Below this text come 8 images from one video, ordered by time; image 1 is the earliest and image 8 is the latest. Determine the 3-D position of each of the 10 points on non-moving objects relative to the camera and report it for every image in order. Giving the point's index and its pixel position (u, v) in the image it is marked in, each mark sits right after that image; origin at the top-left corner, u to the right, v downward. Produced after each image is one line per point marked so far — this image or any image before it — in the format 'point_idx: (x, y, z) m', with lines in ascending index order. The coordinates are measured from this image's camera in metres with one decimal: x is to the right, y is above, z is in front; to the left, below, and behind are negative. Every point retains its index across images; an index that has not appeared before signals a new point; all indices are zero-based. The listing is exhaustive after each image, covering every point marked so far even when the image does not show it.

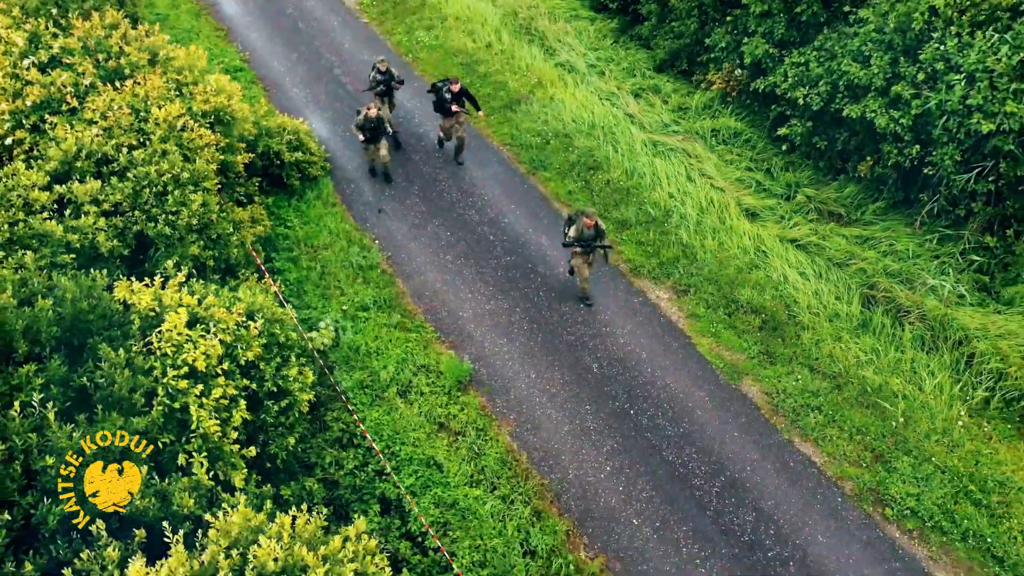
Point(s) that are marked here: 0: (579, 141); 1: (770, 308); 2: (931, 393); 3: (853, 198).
0: (+1.1, +2.5, +14.0) m
1: (+3.5, -0.3, +11.1) m
2: (+5.1, -1.3, +10.0) m
3: (+5.2, +1.4, +12.6) m
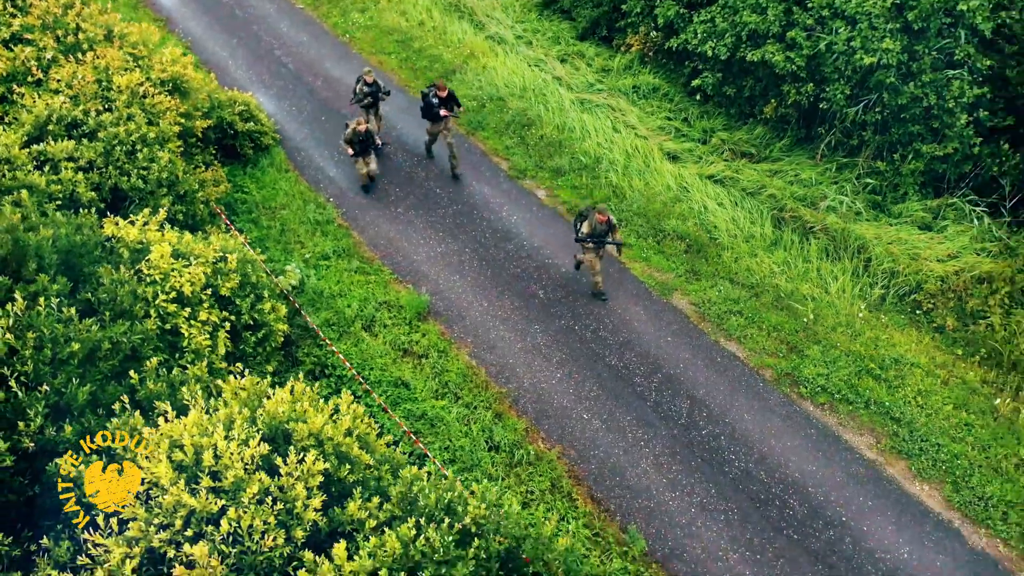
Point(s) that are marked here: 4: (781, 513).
0: (0.0, +3.4, +15.1) m
1: (+2.7, +0.8, +12.3) m
2: (+4.5, -0.1, +11.4) m
3: (+4.3, +2.5, +14.0) m
4: (+2.9, -2.4, +8.9) m
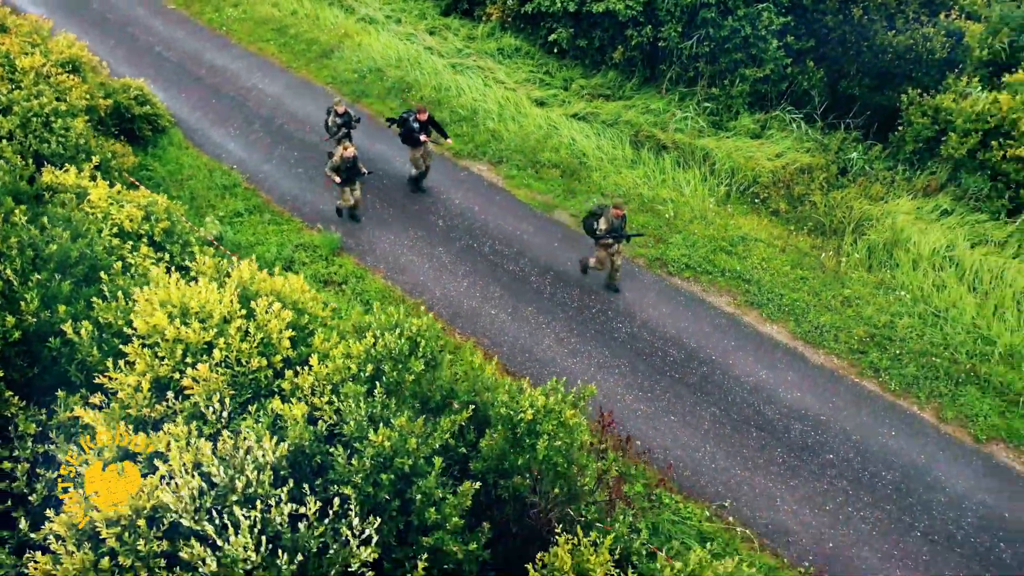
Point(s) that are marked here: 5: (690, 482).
0: (-2.4, +4.3, +16.5) m
1: (+0.9, +2.2, +14.1) m
2: (+2.9, +1.5, +13.4) m
3: (+2.0, +4.0, +16.0) m
4: (+2.0, -0.9, +10.8) m
5: (+2.0, -2.2, +9.3) m
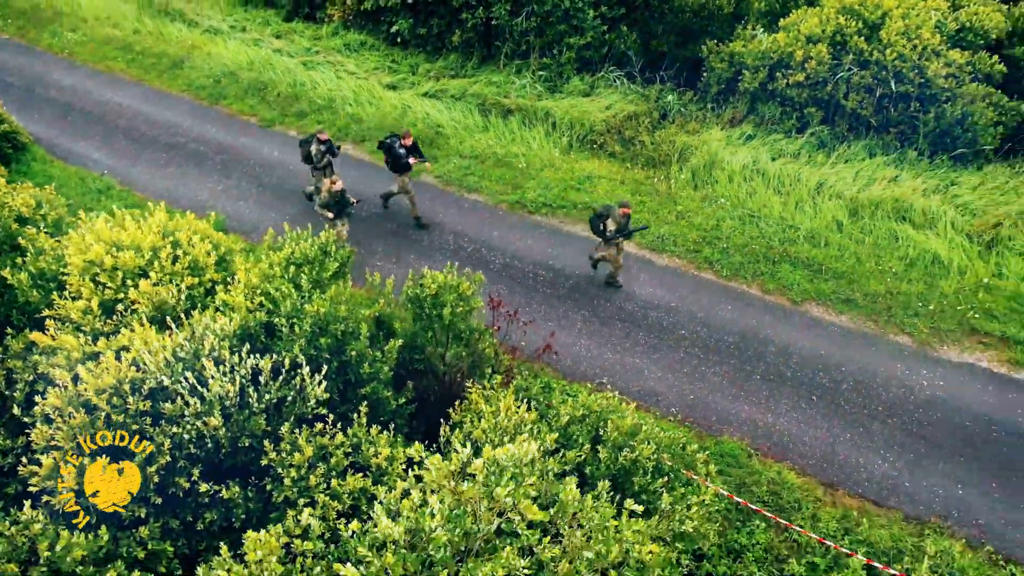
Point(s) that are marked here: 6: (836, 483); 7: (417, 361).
0: (-5.6, +4.5, +17.3) m
1: (-1.7, +2.9, +15.5) m
2: (+0.5, +2.6, +15.1) m
3: (-1.2, +4.8, +17.6) m
4: (+0.4, +0.1, +12.3) m
5: (+0.8, -1.1, +10.9) m
6: (+3.7, -2.2, +9.5) m
7: (-0.9, -0.7, +8.0) m
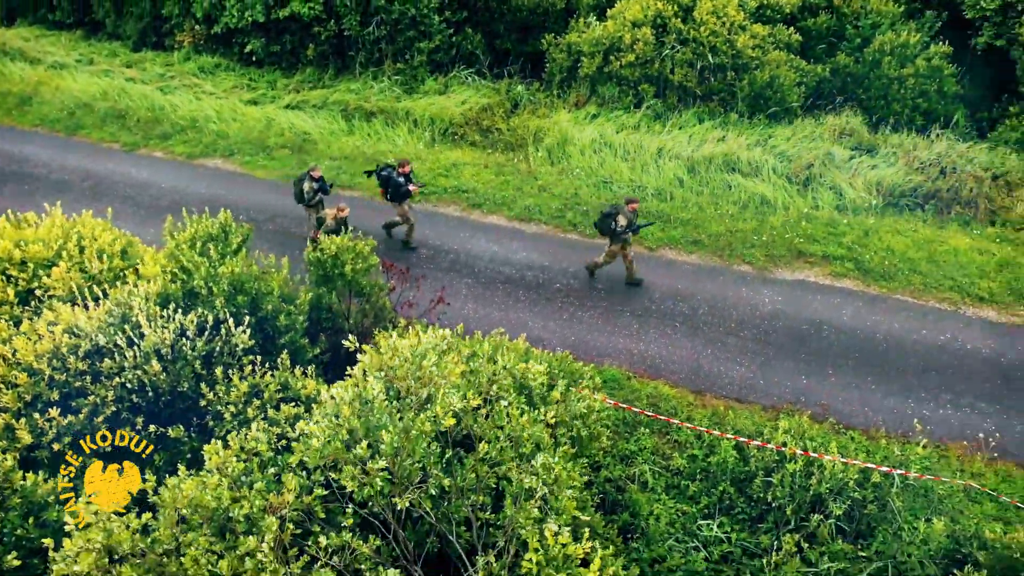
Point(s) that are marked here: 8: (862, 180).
0: (-8.7, +3.9, +17.3) m
1: (-4.3, +2.9, +16.1) m
2: (-2.1, +2.8, +16.1) m
3: (-4.4, +4.7, +18.3) m
4: (-1.5, +0.5, +13.2) m
5: (-0.7, -0.6, +11.9) m
6: (+2.5, -1.3, +10.9) m
7: (-2.0, -0.3, +8.8) m
8: (+6.1, +1.9, +14.5) m
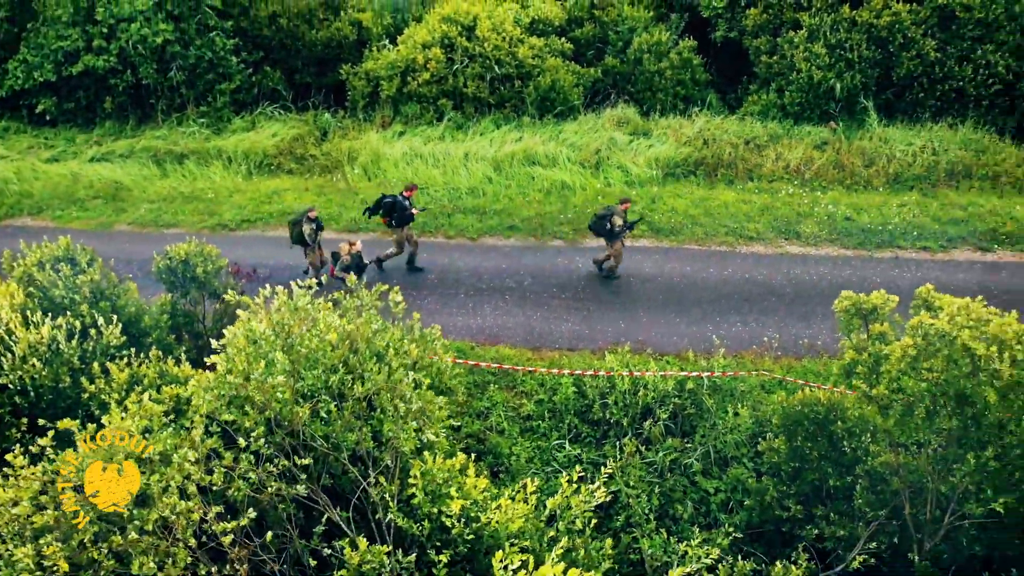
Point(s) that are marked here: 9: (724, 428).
0: (-12.6, +2.1, +16.3) m
1: (-8.0, +1.9, +16.1) m
2: (-5.8, +2.2, +16.5) m
3: (-8.8, +3.6, +18.2) m
4: (-4.3, +0.1, +13.8) m
5: (-3.0, -0.7, +12.6) m
6: (+0.4, -0.8, +12.3) m
7: (-3.7, -0.4, +9.3) m
8: (+2.6, +2.6, +16.6) m
9: (+2.7, -1.8, +10.4) m
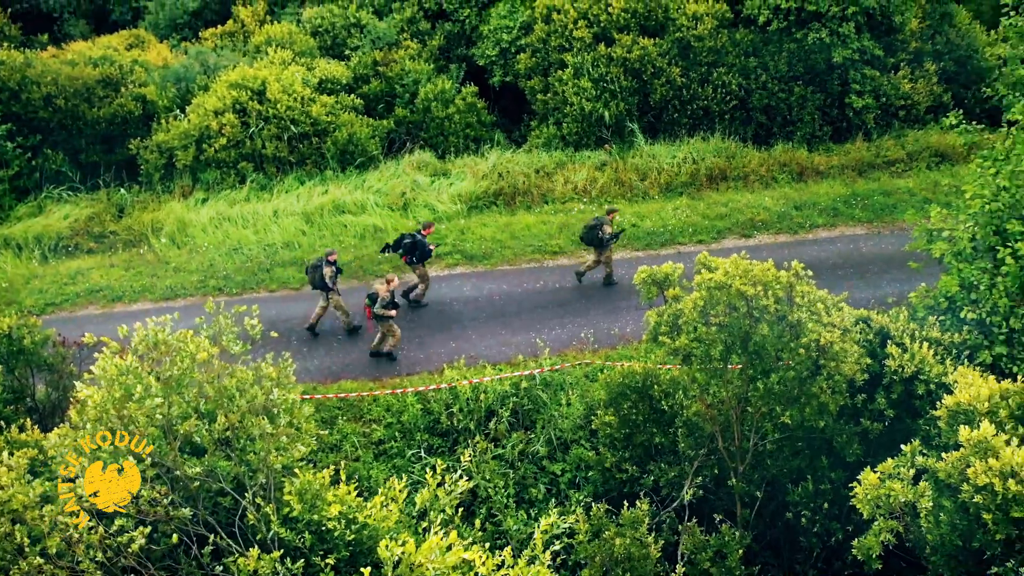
0: (-15.9, -0.6, +13.9) m
1: (-11.4, -0.1, +14.7) m
2: (-9.5, +0.4, +15.6) m
3: (-12.9, +1.2, +16.7) m
4: (-7.0, -1.1, +13.2) m
5: (-5.5, -1.7, +12.3) m
6: (-2.1, -1.3, +12.8) m
7: (-5.5, -1.2, +9.0) m
8: (-1.4, +2.0, +17.8) m
9: (+0.7, -1.8, +11.5) m
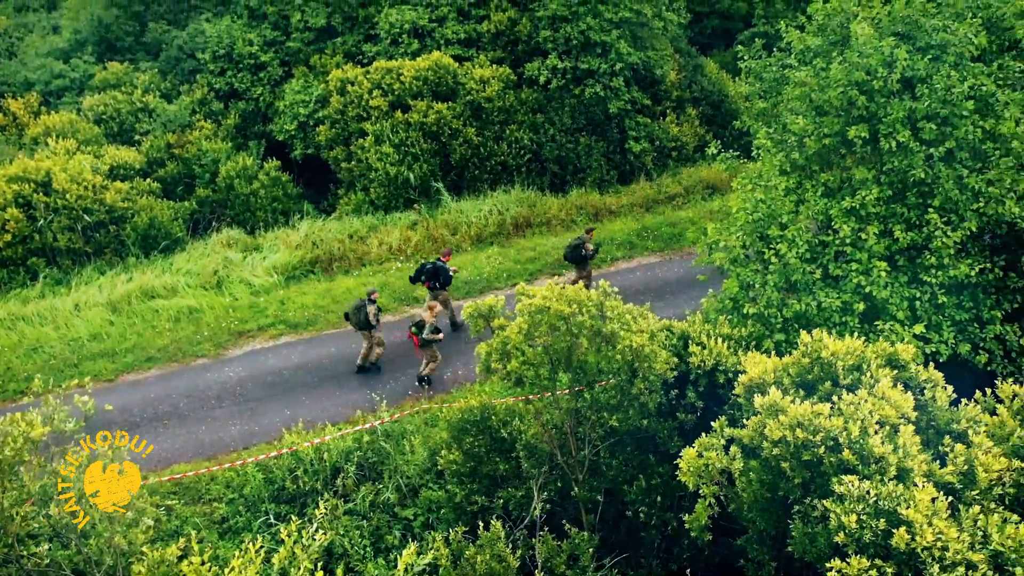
0: (-18.3, -3.4, +10.5) m
1: (-14.1, -2.5, +12.3) m
2: (-12.5, -1.9, +13.6) m
3: (-16.2, -1.6, +14.0) m
4: (-9.4, -2.9, +11.8) m
5: (-7.7, -3.2, +11.2) m
6: (-4.5, -2.5, +12.5) m
7: (-7.0, -2.4, +8.0) m
8: (-5.4, +0.4, +17.6) m
9: (-1.5, -2.5, +11.7) m
